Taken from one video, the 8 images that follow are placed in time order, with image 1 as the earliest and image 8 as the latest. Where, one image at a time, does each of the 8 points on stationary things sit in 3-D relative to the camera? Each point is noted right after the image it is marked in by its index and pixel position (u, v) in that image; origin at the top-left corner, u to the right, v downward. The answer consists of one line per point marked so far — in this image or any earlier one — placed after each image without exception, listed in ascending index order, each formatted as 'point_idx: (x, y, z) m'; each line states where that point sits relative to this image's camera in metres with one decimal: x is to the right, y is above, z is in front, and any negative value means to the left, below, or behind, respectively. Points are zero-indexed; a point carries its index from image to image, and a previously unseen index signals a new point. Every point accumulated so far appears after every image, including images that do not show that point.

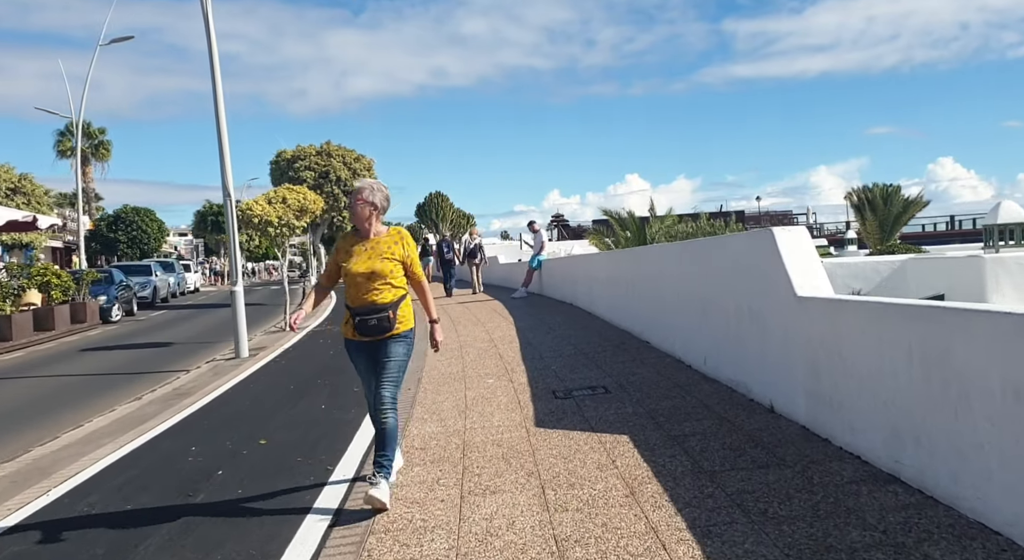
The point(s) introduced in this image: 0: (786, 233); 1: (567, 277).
0: (+2.1, +0.4, +6.2) m
1: (+1.2, +0.1, +18.2) m
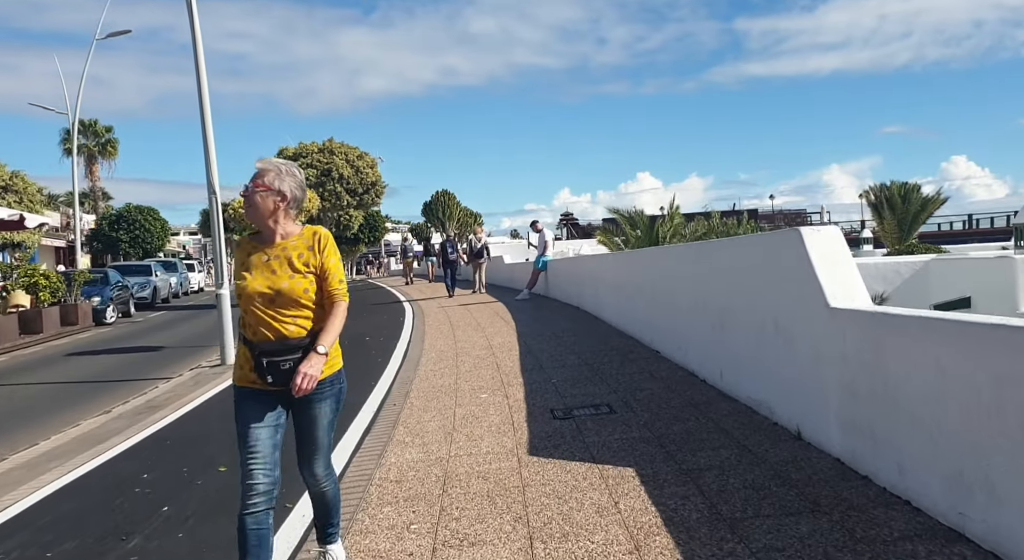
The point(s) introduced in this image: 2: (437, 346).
0: (+2.0, +0.3, +5.4) m
1: (+1.3, +0.1, +17.4) m
2: (-1.1, -1.0, +11.9) m
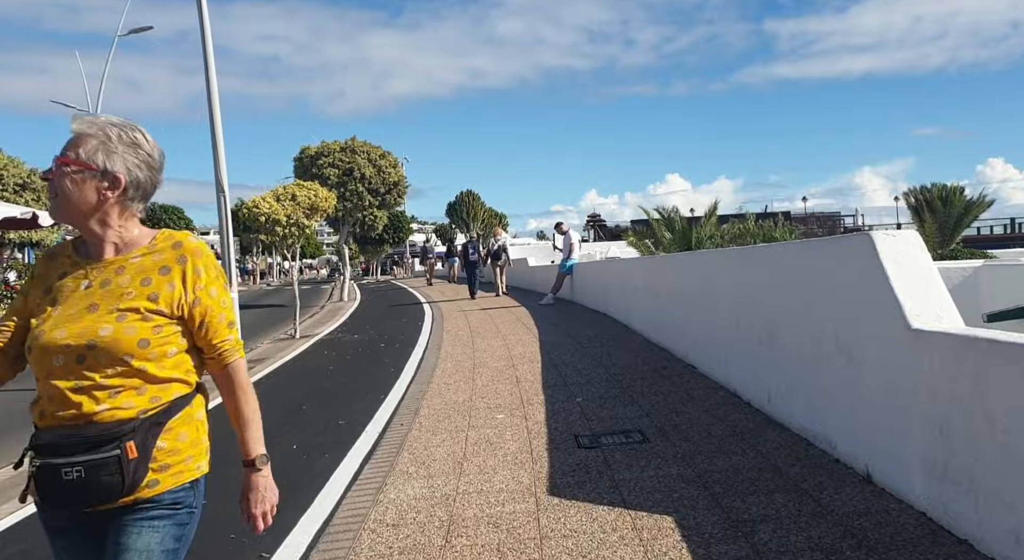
0: (+2.1, +0.2, +4.5) m
1: (+1.8, 0.0, +16.6) m
2: (-0.8, -1.0, +11.2) m
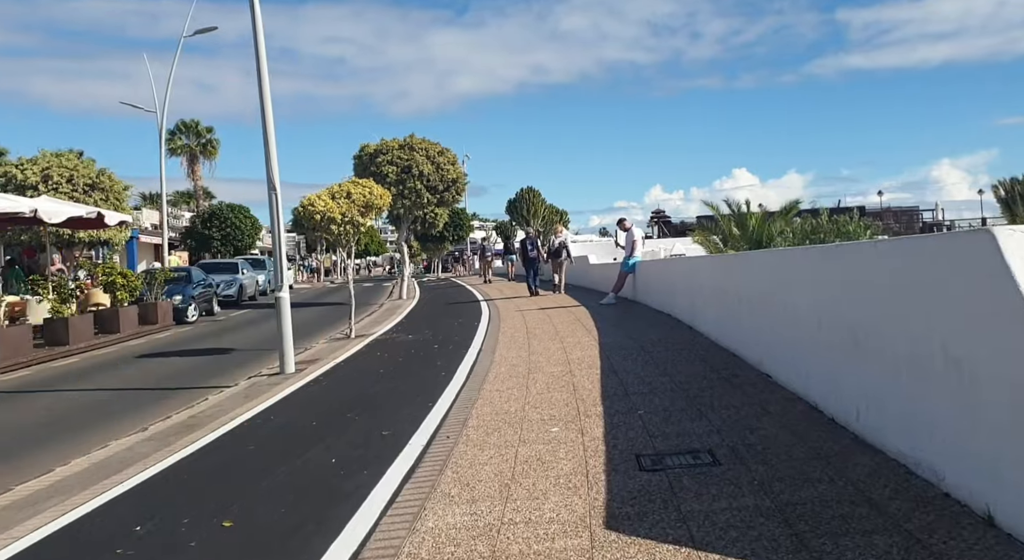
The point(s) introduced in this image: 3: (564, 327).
0: (+2.4, +0.2, +3.8) m
1: (+3.0, 0.0, +15.8) m
2: (0.0, -1.0, +10.7) m
3: (+0.9, -0.8, +14.1) m
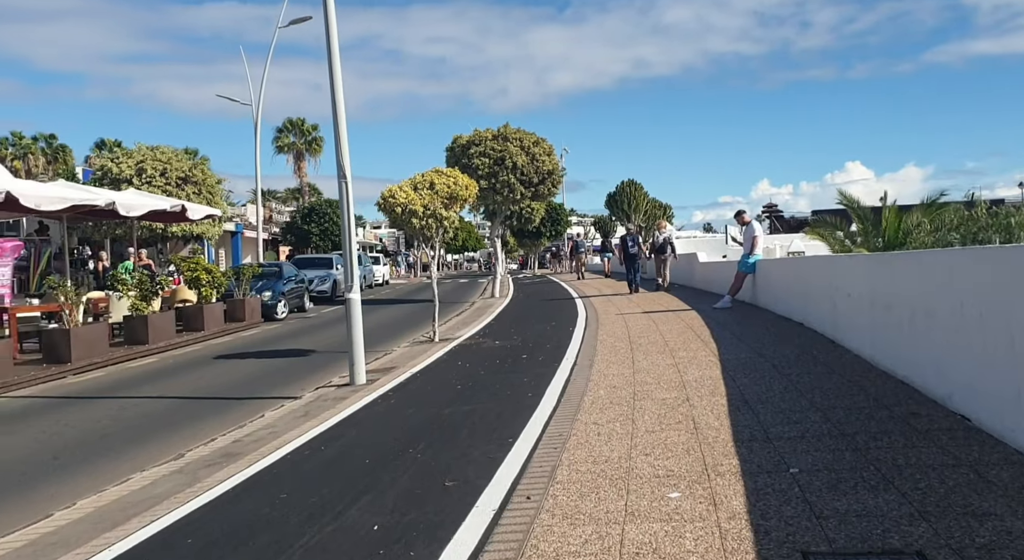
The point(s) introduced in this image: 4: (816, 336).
0: (+2.6, +0.1, +1.8) m
1: (+4.7, 0.0, +13.7) m
2: (+1.1, -1.1, +8.9) m
3: (+2.4, -0.8, +12.2) m
4: (+3.9, -0.7, +10.4) m
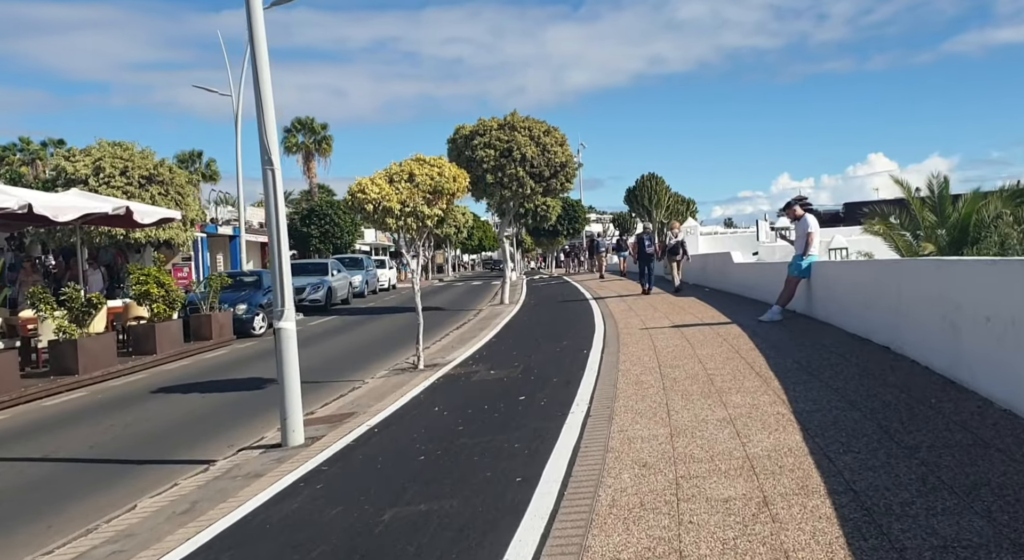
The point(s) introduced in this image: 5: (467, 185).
0: (+2.3, 0.0, -1.0) m
1: (+4.7, -0.1, +10.8) m
2: (+0.9, -1.2, +6.1) m
3: (+2.4, -1.0, +9.4) m
4: (+3.8, -0.9, +7.6) m
5: (-0.7, +1.4, +12.3) m
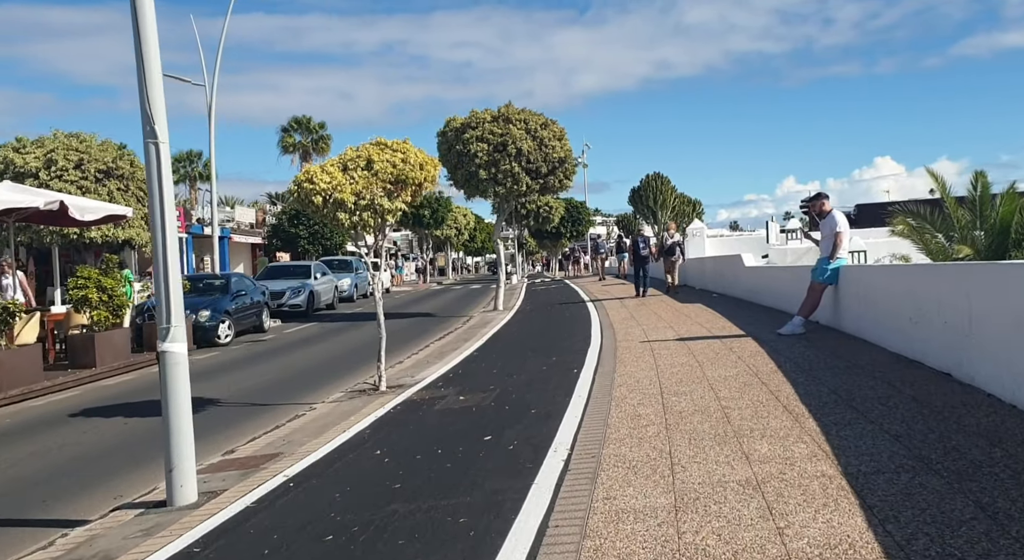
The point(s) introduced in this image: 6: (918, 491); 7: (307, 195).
0: (+1.9, -0.1, -2.9) m
1: (+4.4, -0.2, +8.9) m
2: (+0.6, -1.3, +4.3) m
3: (+2.1, -1.1, +7.5) m
4: (+3.5, -0.9, +5.7) m
5: (-1.0, +1.3, +10.5) m
6: (+2.2, -1.1, +4.5) m
7: (-2.5, +1.0, +9.9) m
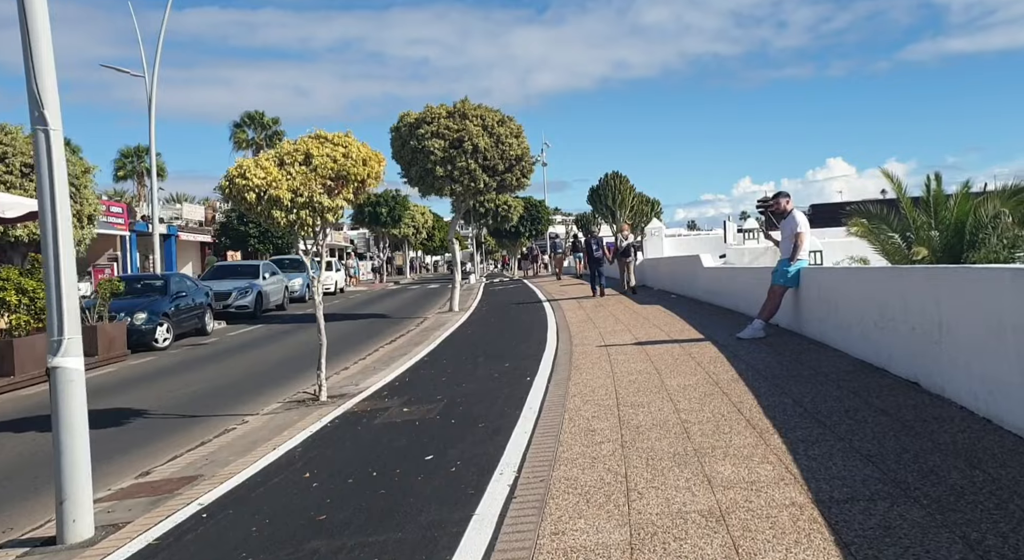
0: (+2.0, -0.1, -3.3) m
1: (+3.8, -0.3, +8.6) m
2: (+0.3, -1.3, +3.7) m
3: (+1.6, -1.1, +7.1) m
4: (+3.1, -1.0, +5.3) m
5: (-1.6, +1.3, +9.9) m
6: (+1.9, -1.2, +4.0) m
7: (-3.1, +1.0, +9.2) m
